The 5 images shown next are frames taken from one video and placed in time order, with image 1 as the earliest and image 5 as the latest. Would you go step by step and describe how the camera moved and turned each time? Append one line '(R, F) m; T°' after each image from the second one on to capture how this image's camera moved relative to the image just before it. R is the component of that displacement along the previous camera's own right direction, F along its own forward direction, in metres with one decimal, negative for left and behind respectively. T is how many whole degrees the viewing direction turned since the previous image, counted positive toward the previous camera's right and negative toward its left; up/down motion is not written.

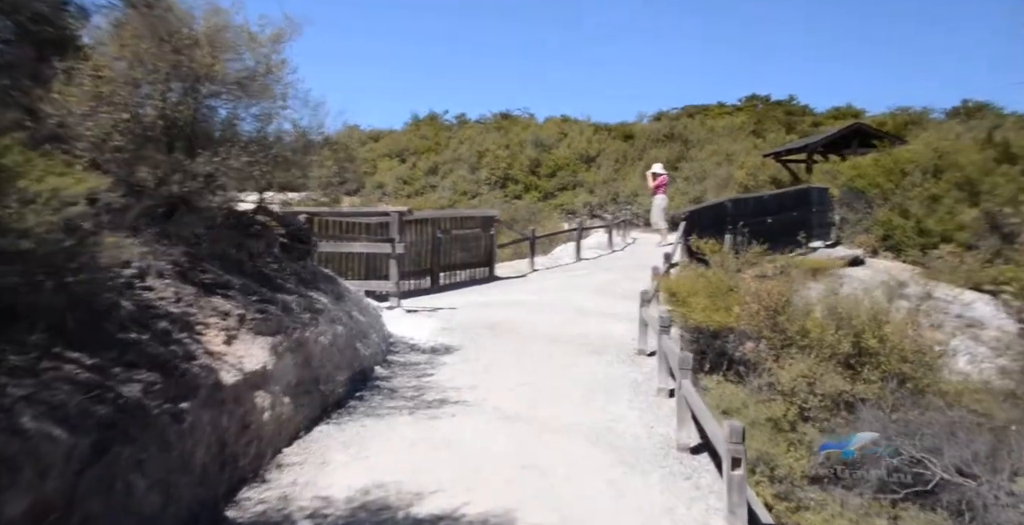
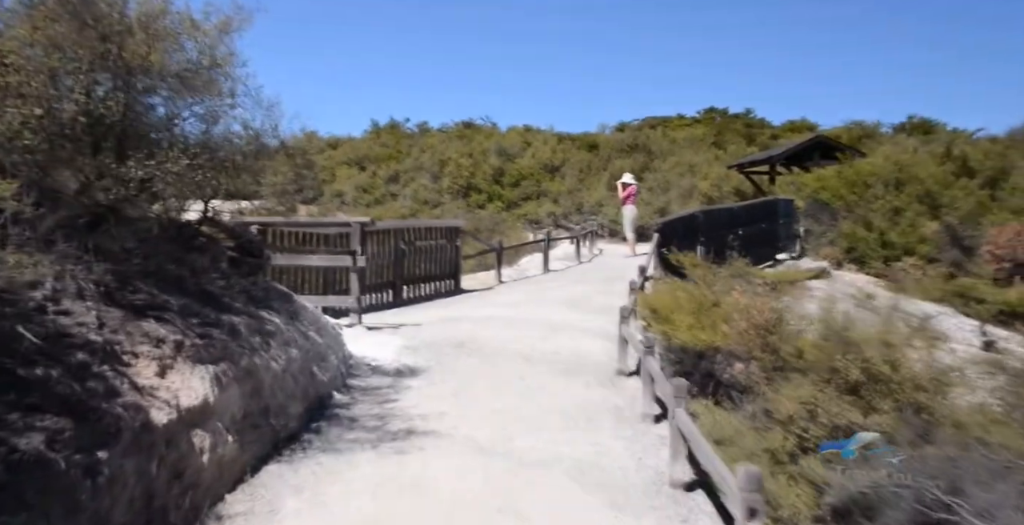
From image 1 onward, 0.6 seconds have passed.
(-0.1, +0.6) m; +3°
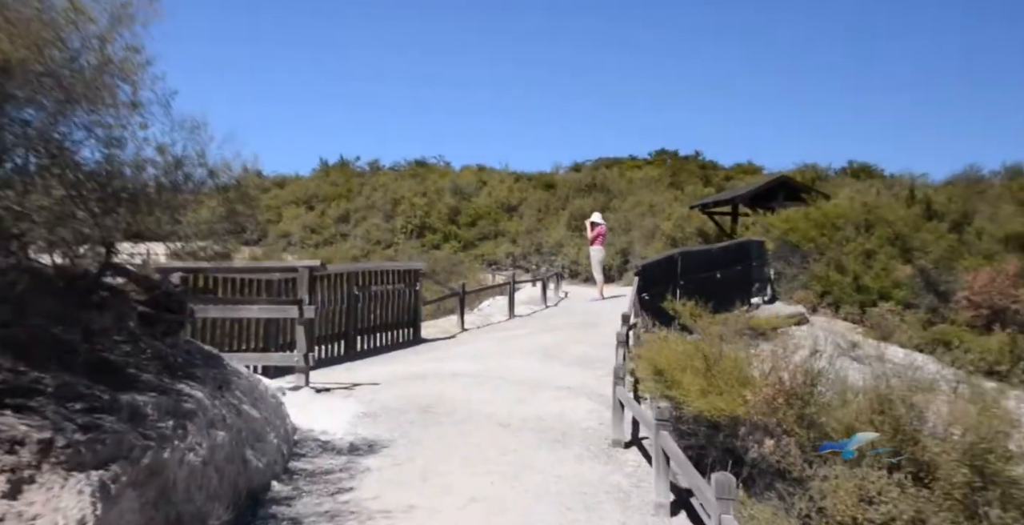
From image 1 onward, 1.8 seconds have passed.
(-0.3, +1.2) m; +4°
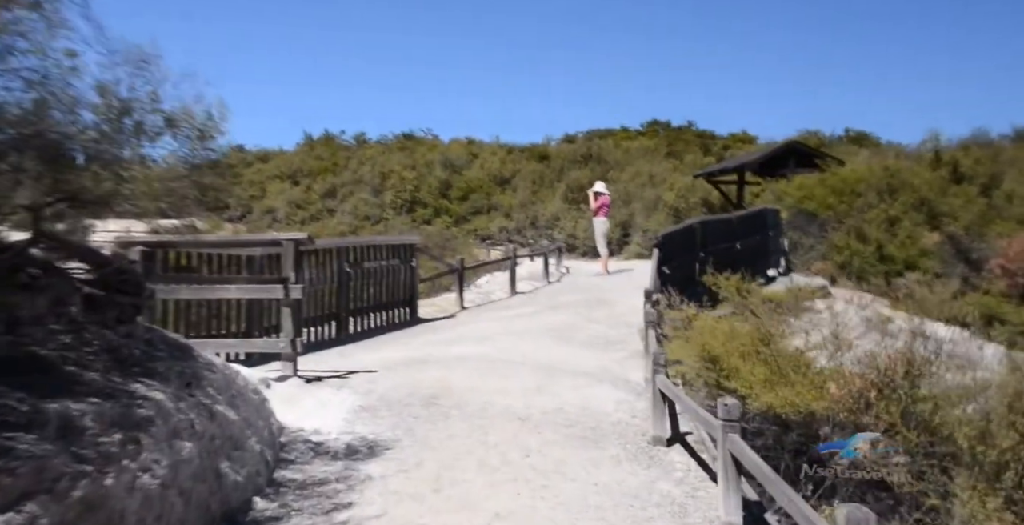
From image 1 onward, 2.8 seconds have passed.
(-0.3, +1.1) m; +1°
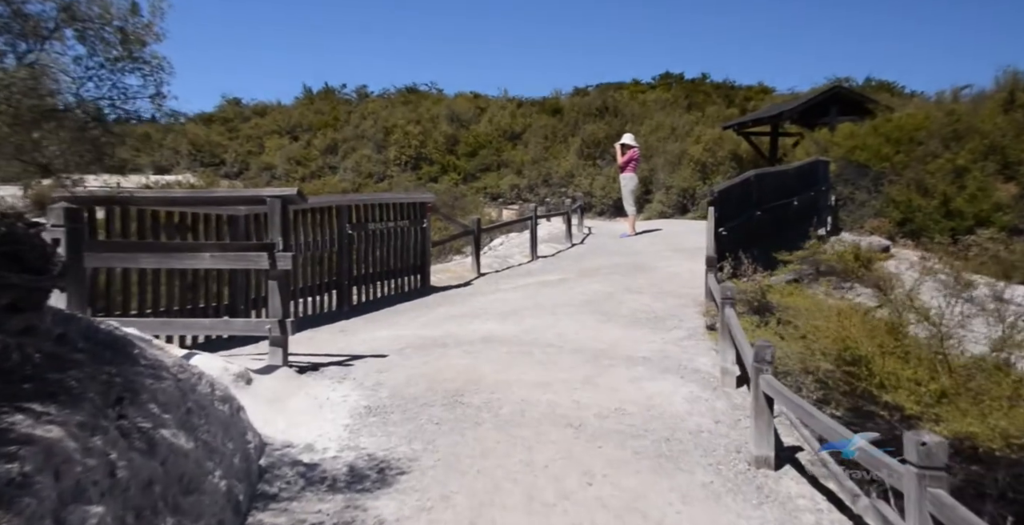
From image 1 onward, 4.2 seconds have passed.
(-0.3, +1.6) m; 0°
